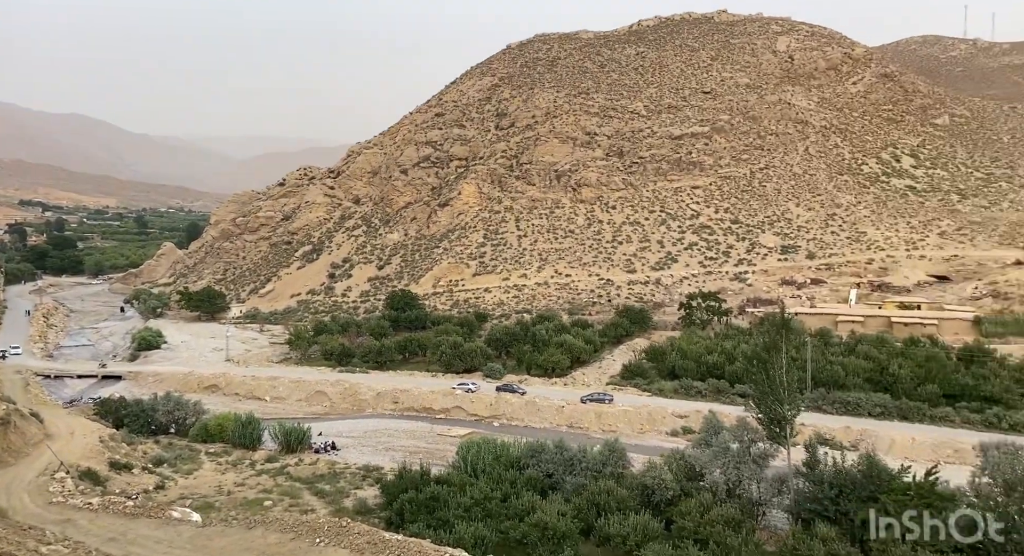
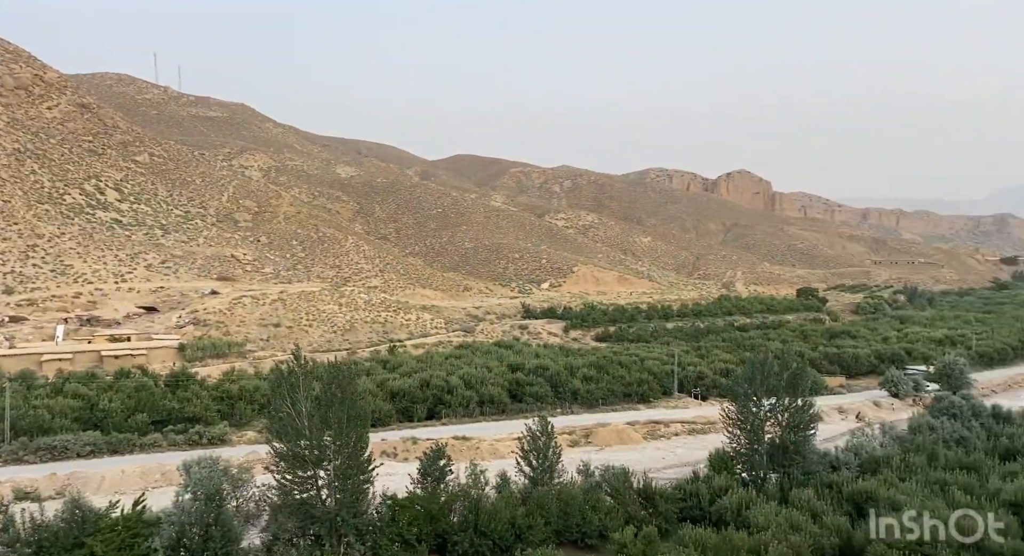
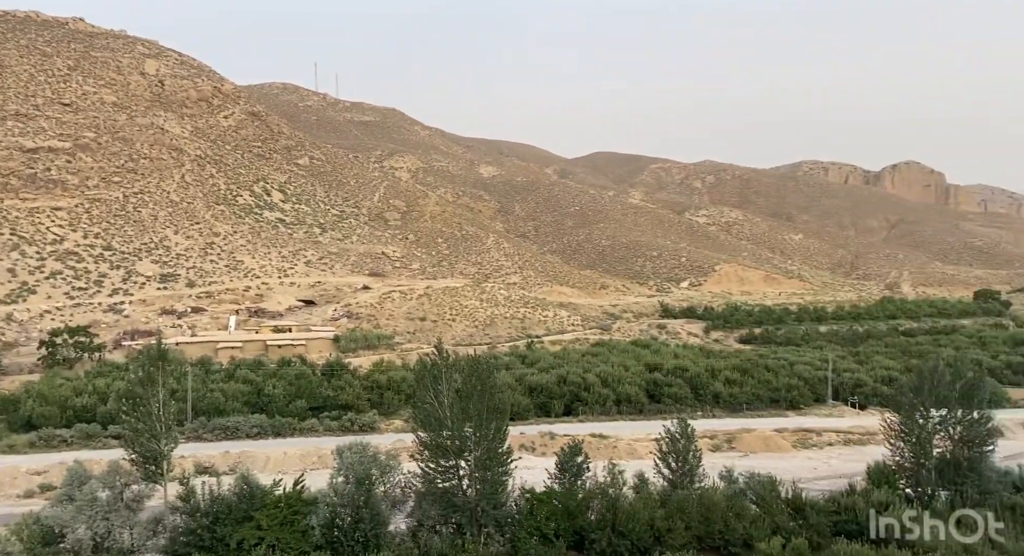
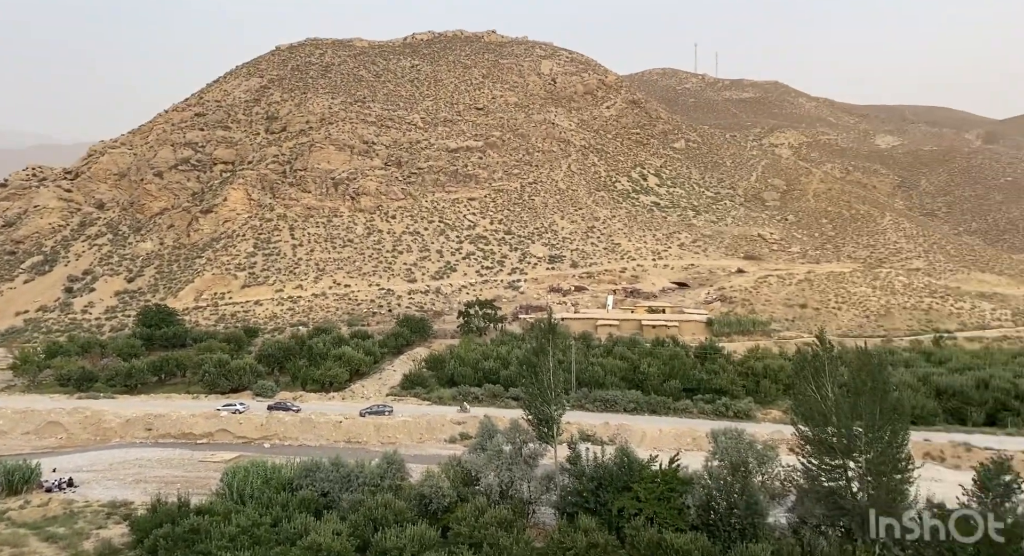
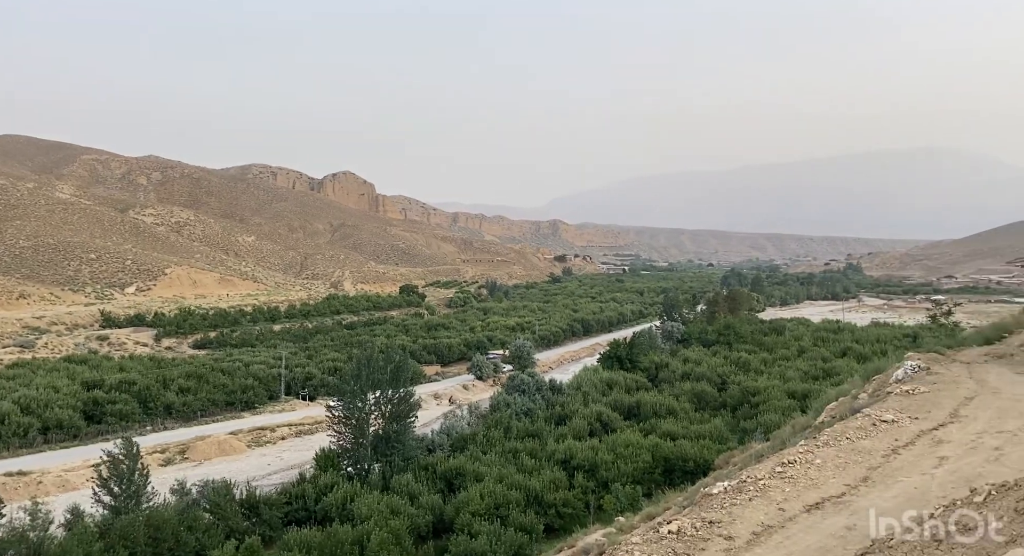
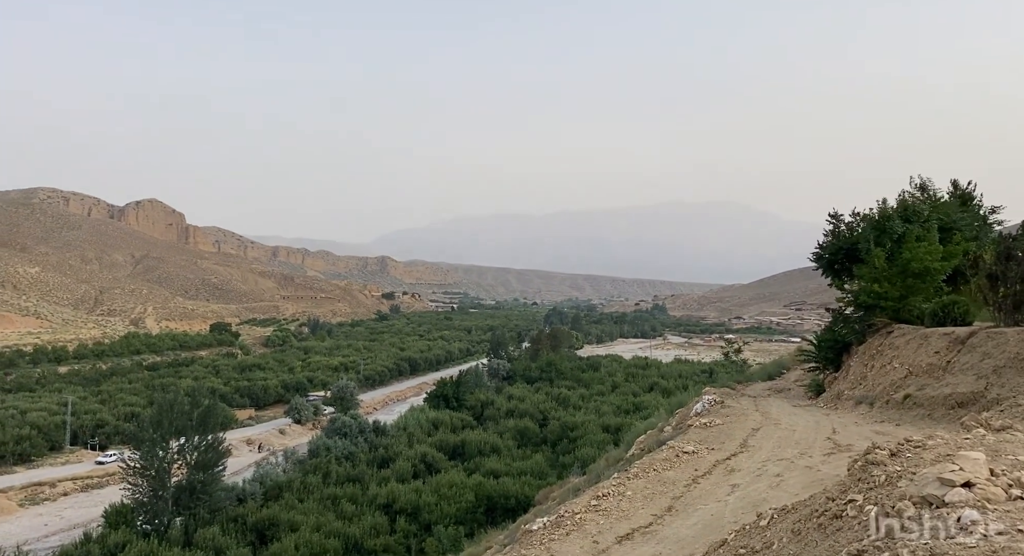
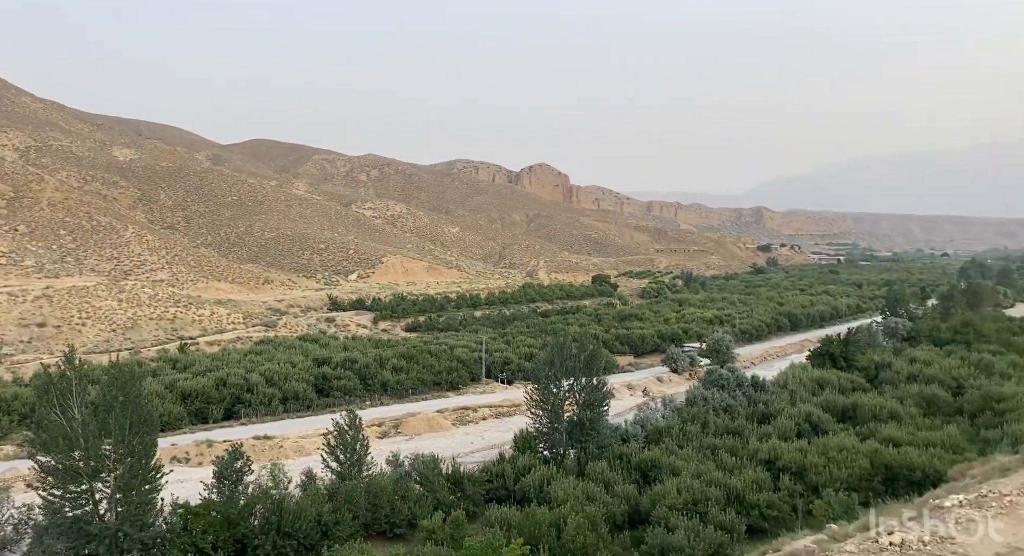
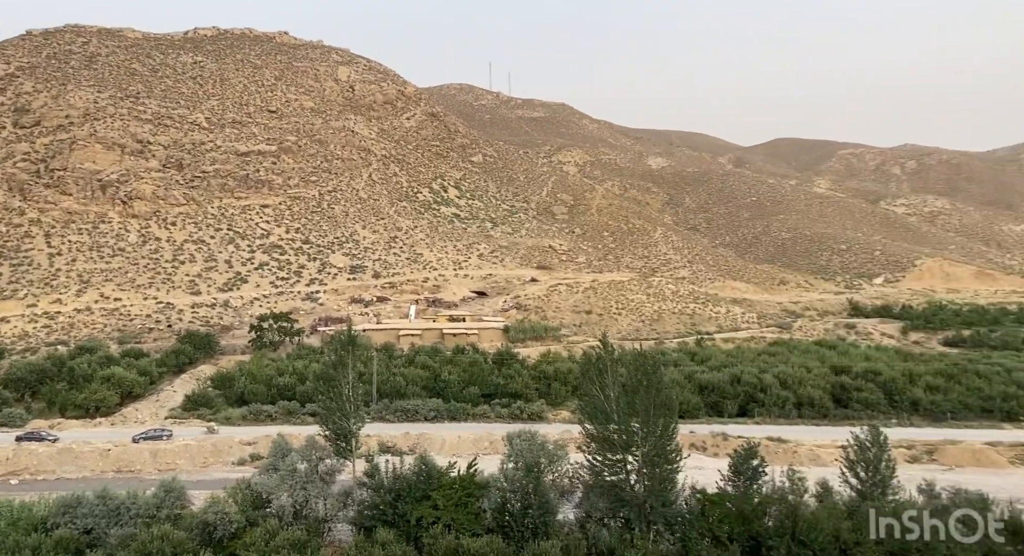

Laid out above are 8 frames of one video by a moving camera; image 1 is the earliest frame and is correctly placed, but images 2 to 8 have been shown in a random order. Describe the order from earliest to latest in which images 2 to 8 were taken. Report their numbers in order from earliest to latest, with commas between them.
4, 8, 3, 2, 7, 5, 6
